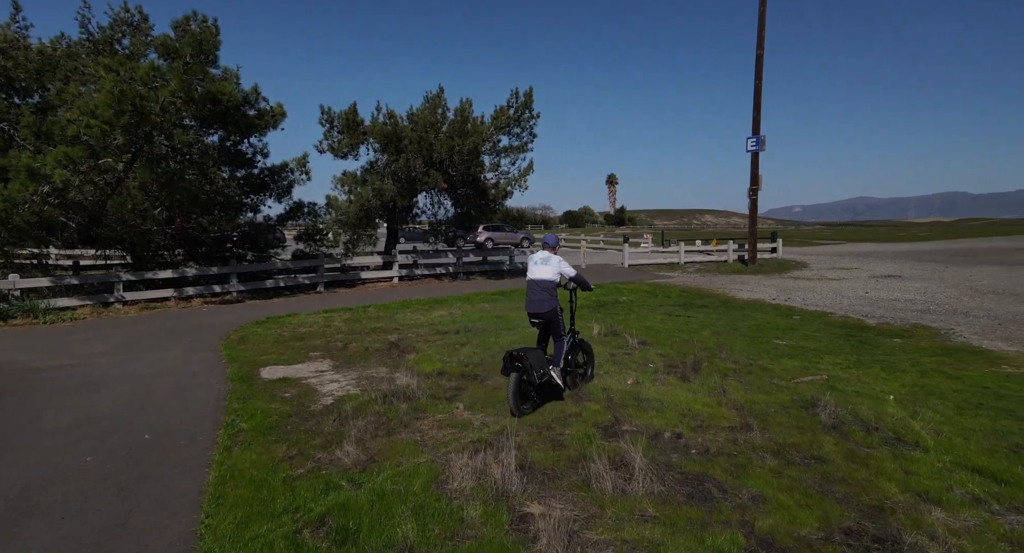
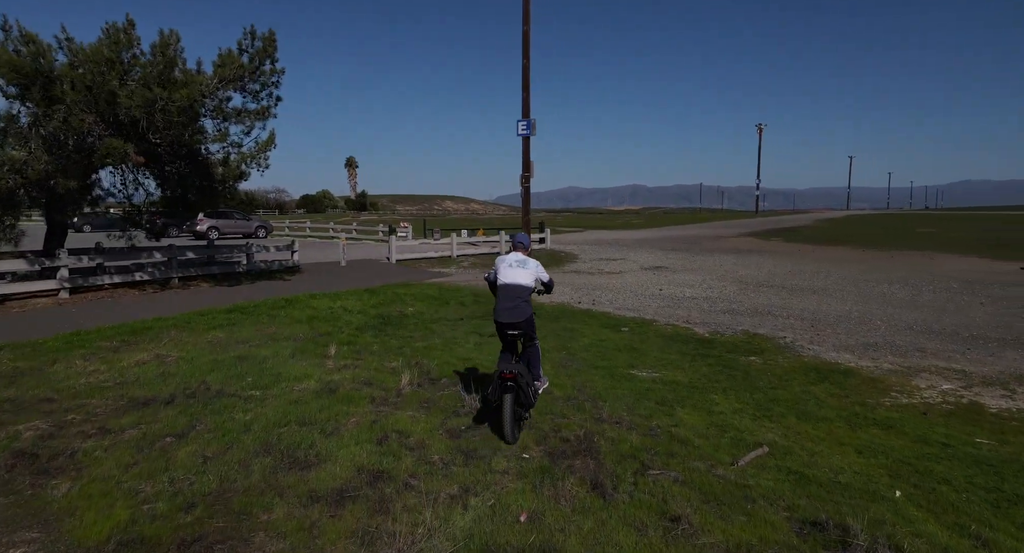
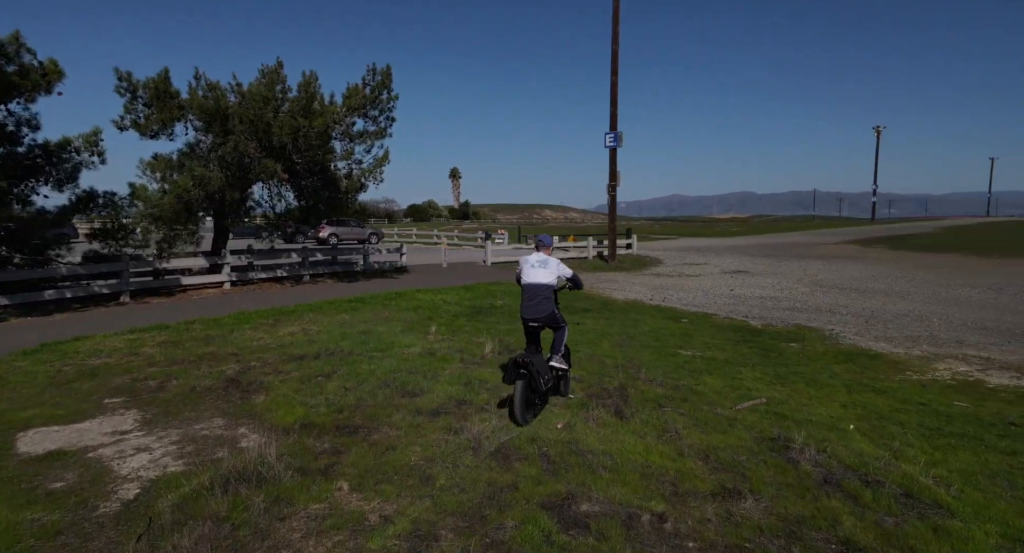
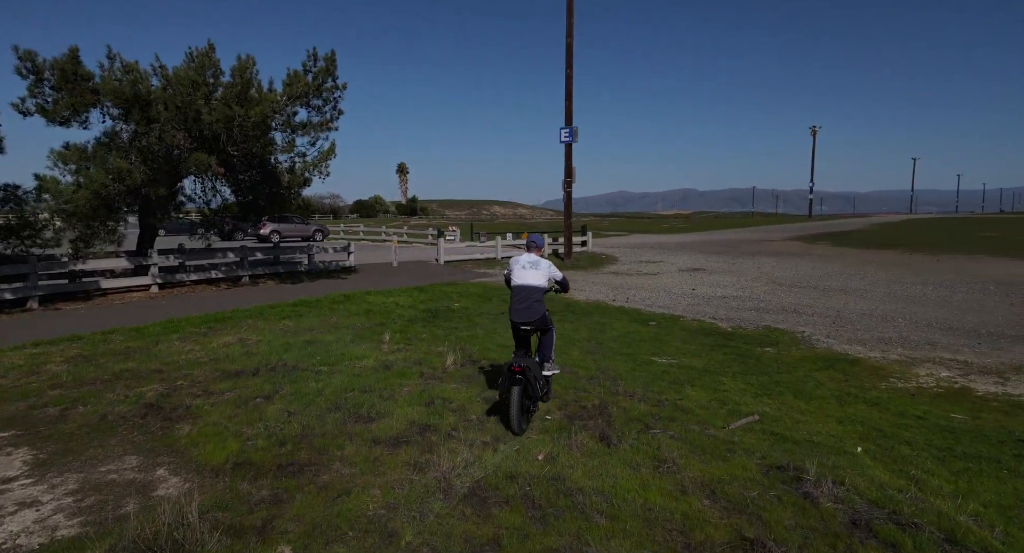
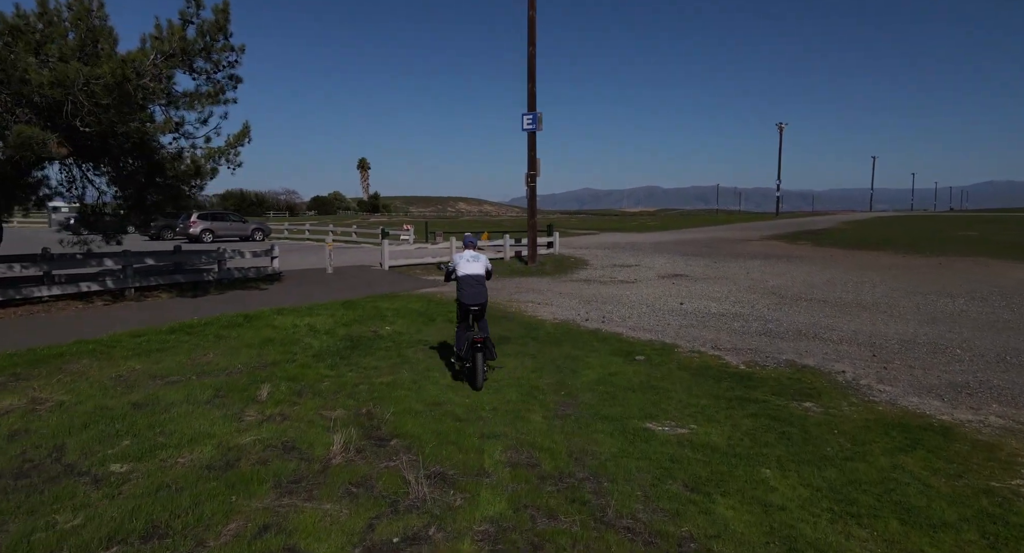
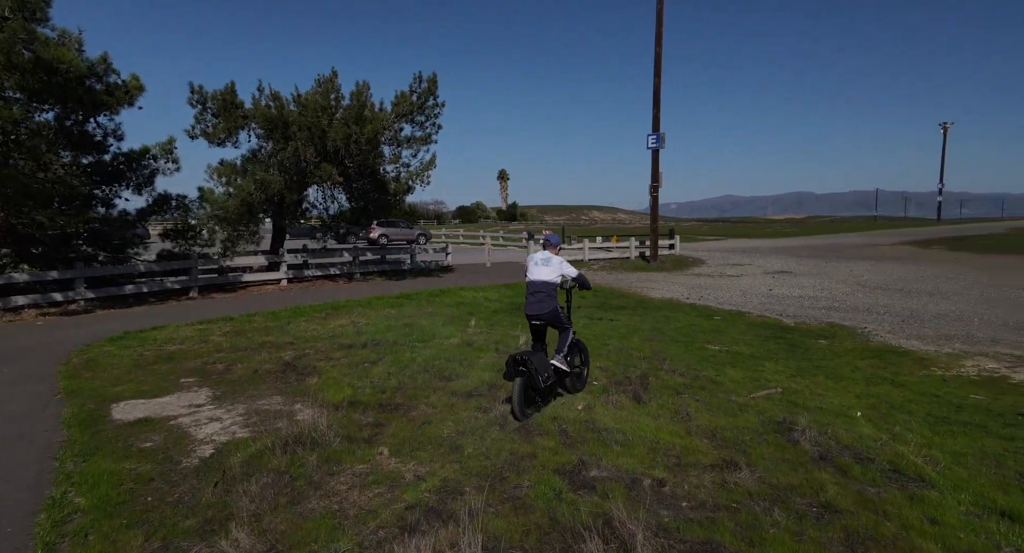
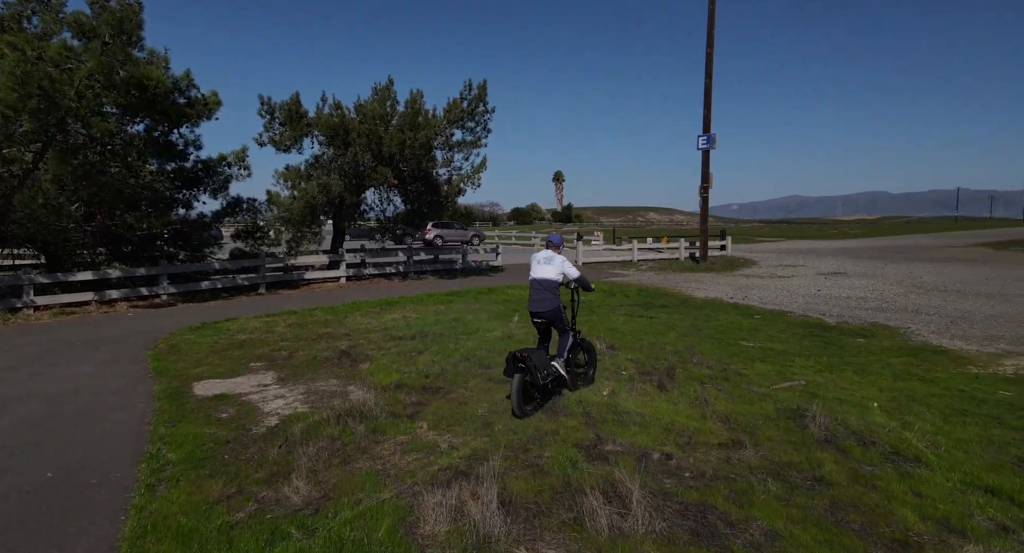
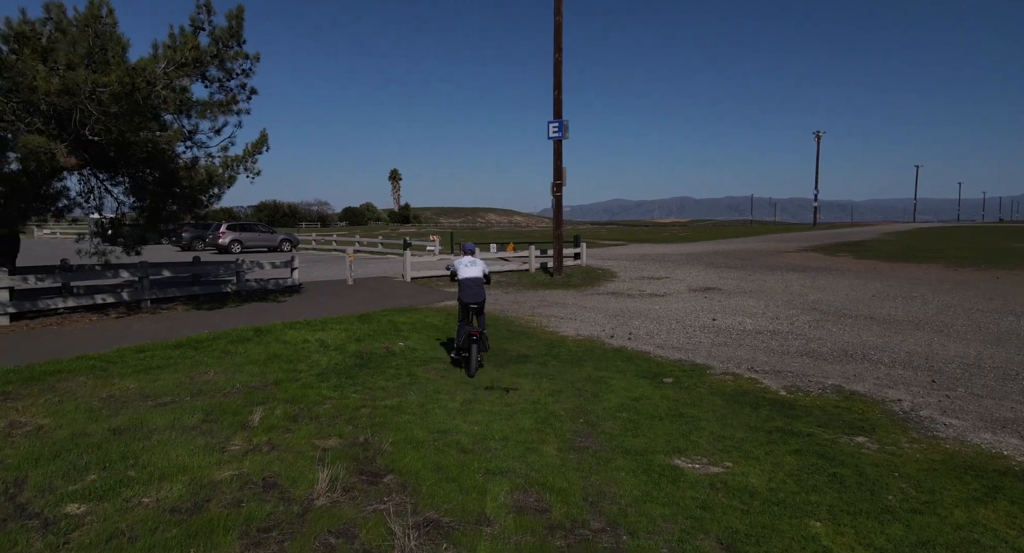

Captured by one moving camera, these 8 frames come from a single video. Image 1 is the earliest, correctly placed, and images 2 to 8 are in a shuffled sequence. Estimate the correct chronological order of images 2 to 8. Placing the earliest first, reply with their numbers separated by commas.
7, 6, 3, 4, 2, 5, 8
